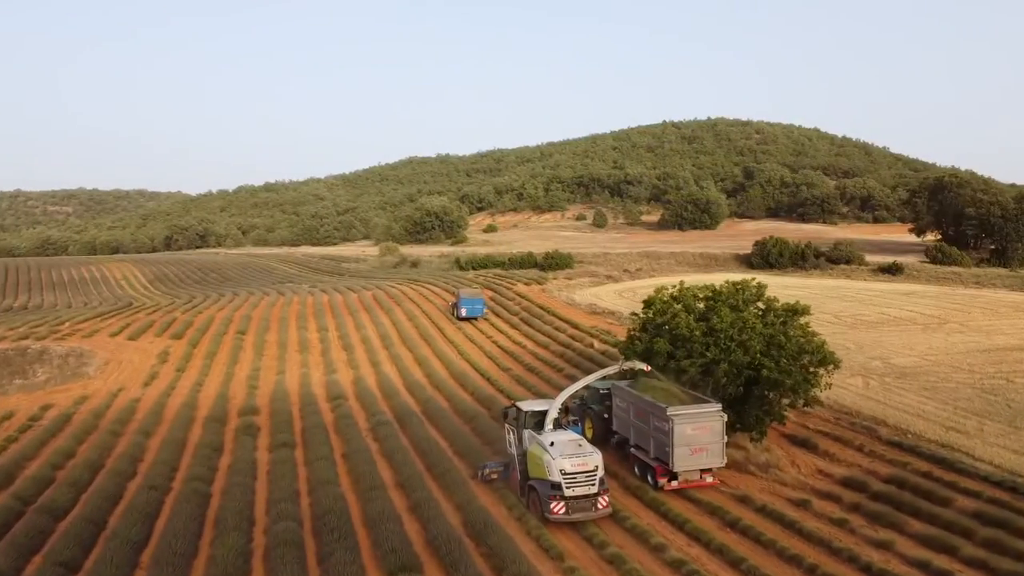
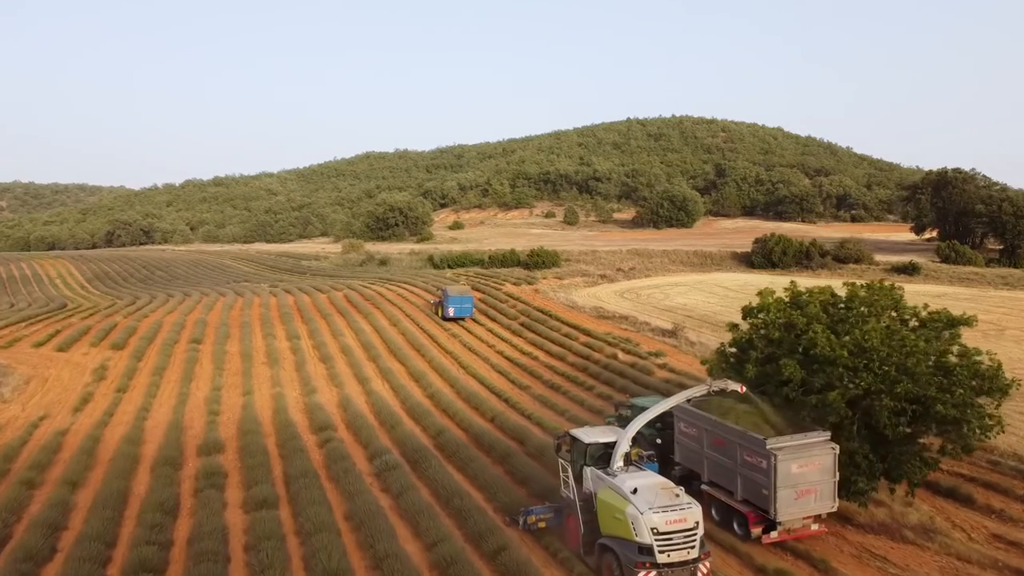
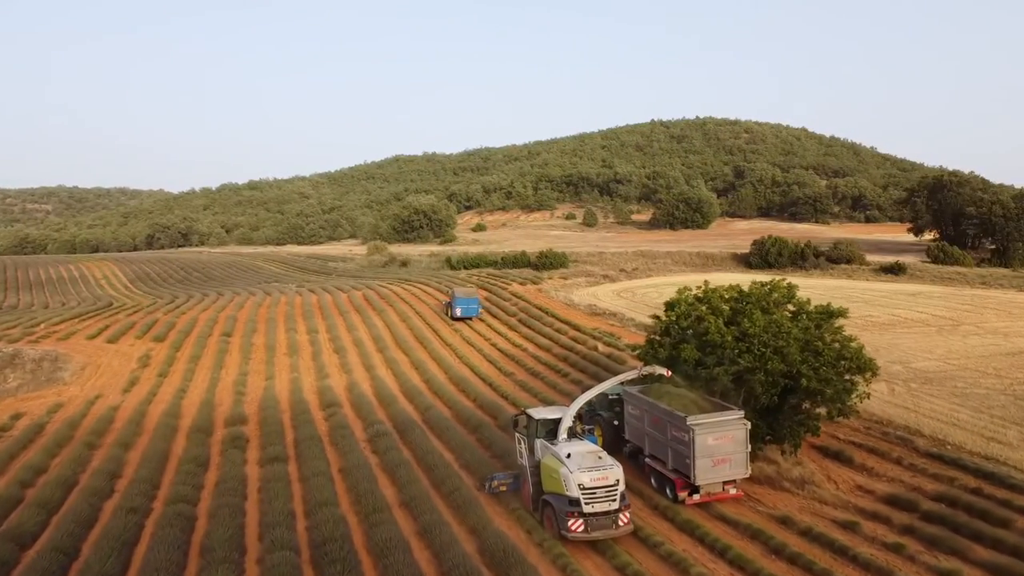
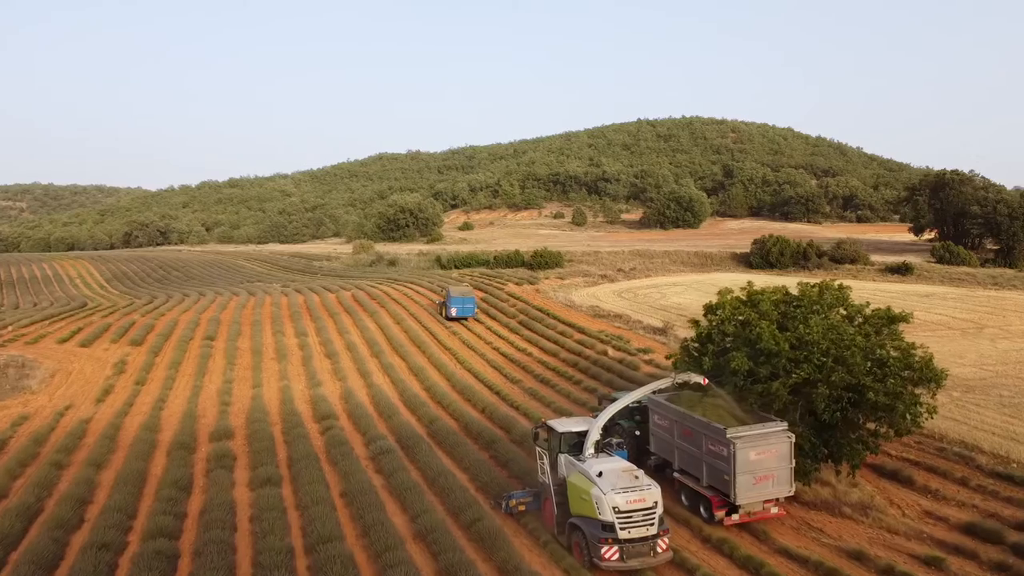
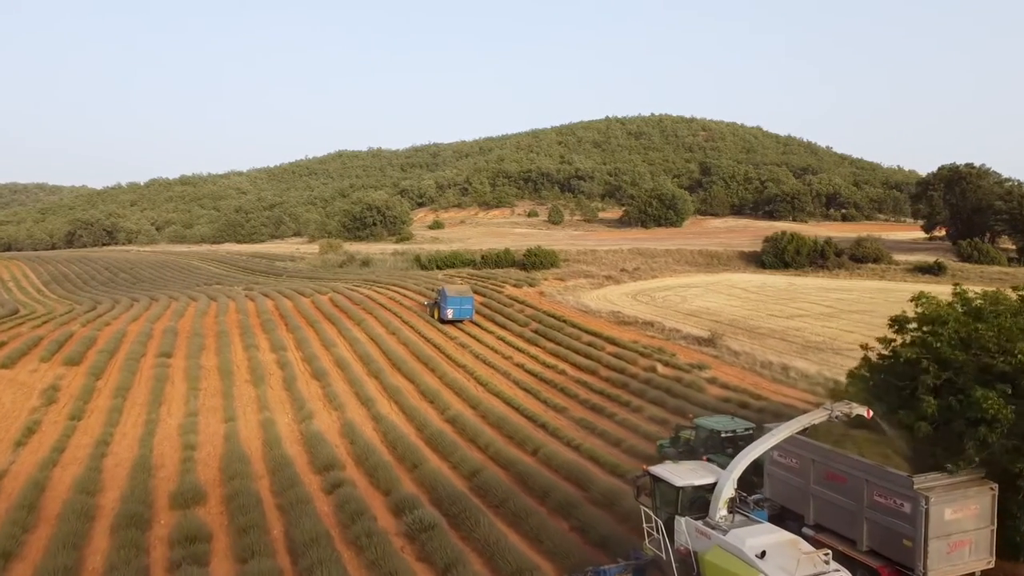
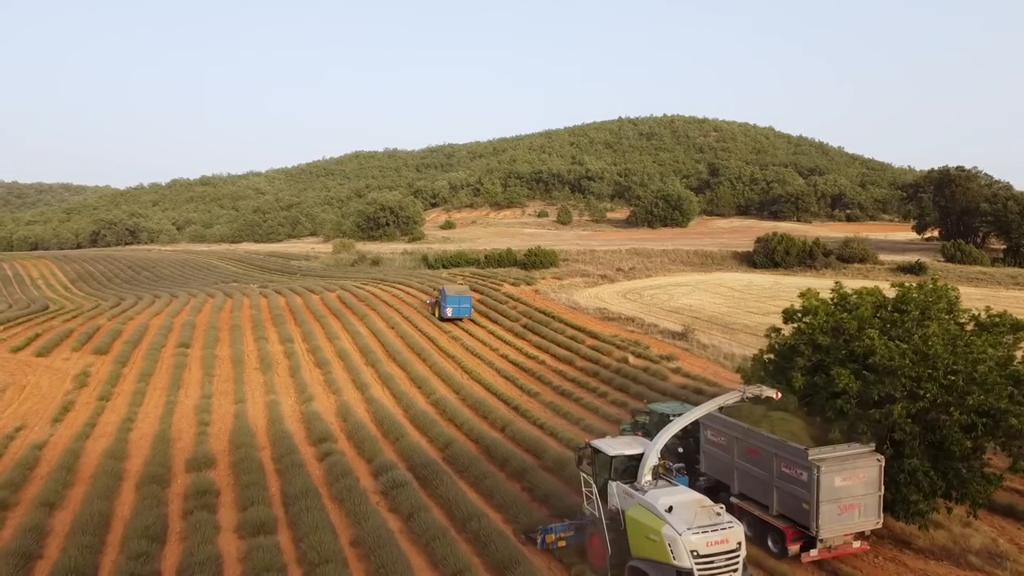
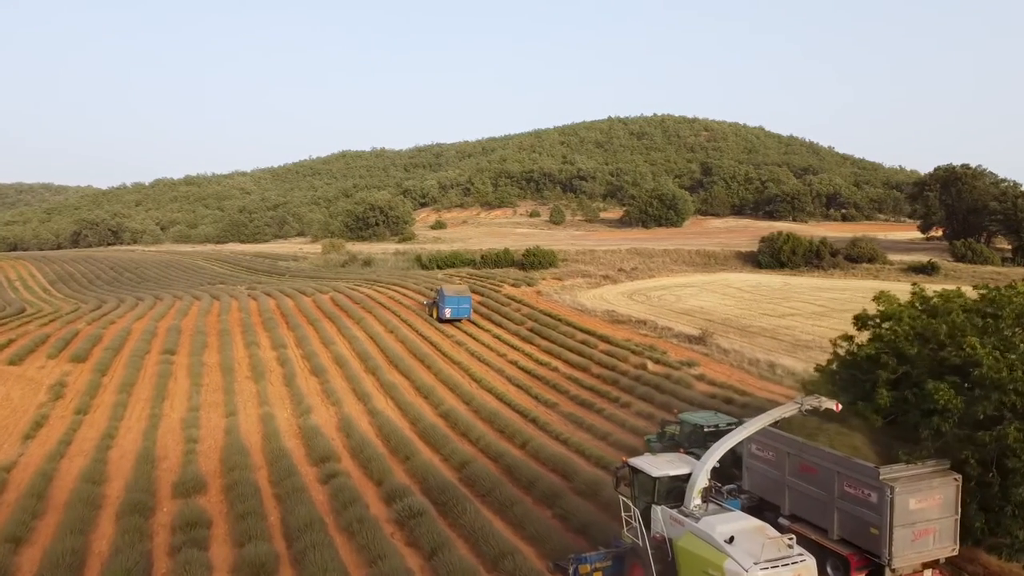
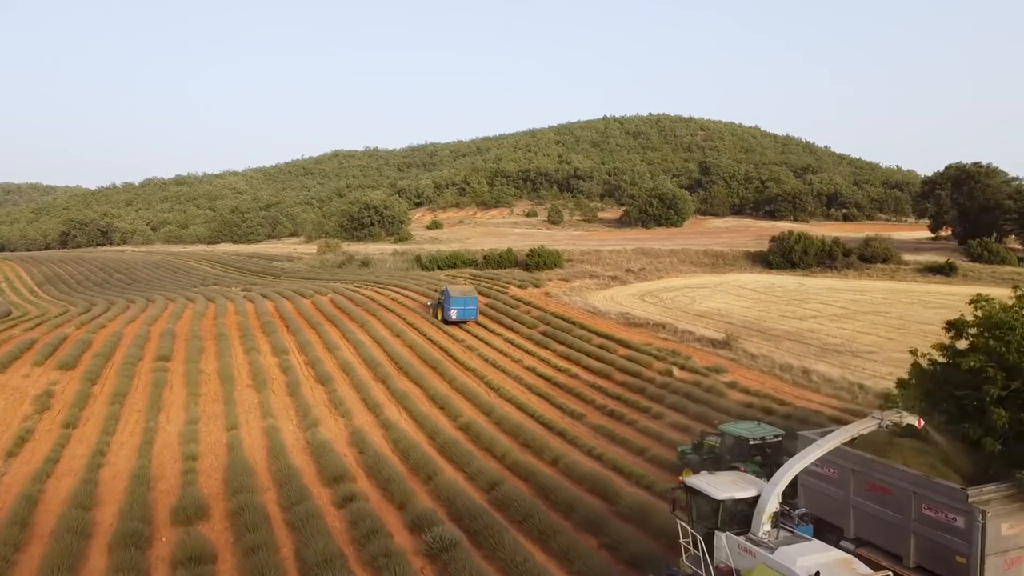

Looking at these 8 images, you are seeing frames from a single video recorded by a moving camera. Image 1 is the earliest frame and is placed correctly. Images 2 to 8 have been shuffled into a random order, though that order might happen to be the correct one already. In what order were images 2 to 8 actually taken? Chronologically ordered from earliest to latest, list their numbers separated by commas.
3, 4, 2, 6, 7, 5, 8
